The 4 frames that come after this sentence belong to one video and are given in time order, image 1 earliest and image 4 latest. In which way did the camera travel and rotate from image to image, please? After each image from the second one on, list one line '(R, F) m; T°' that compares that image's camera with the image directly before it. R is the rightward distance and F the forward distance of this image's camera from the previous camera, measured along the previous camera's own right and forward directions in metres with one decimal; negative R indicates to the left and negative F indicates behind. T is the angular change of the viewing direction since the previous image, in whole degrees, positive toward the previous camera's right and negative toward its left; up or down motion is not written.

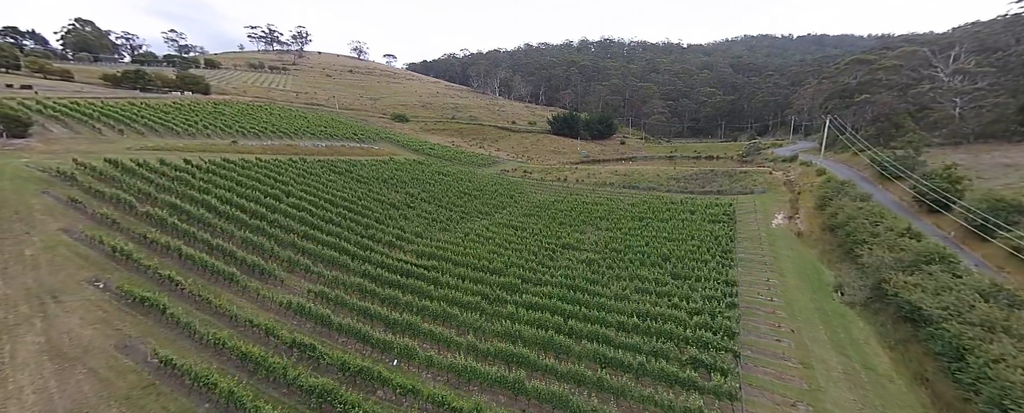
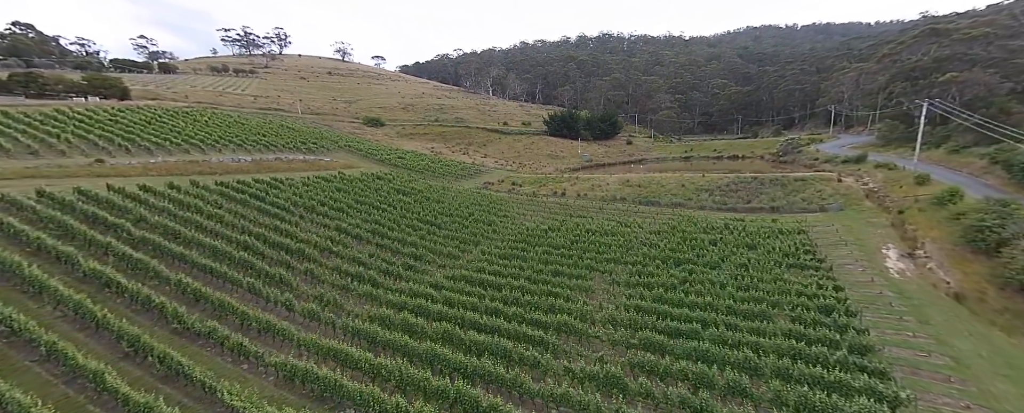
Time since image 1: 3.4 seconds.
(+1.8, +10.1) m; 0°
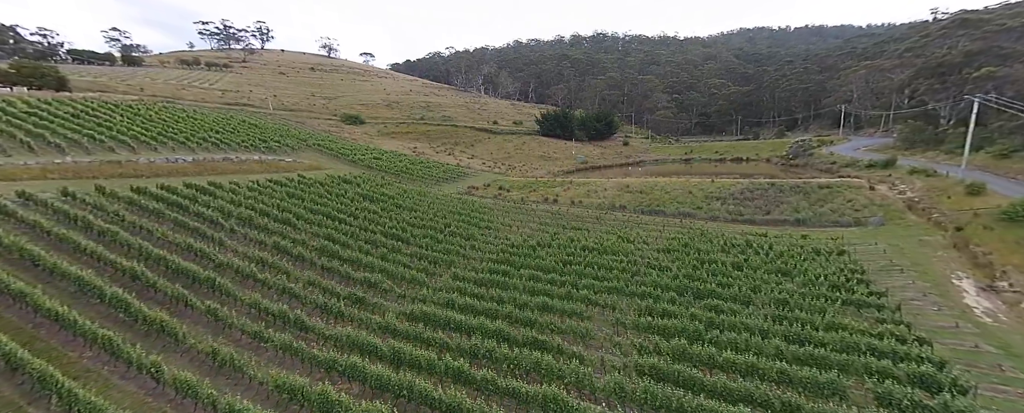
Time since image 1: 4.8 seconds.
(+0.7, +4.3) m; +1°
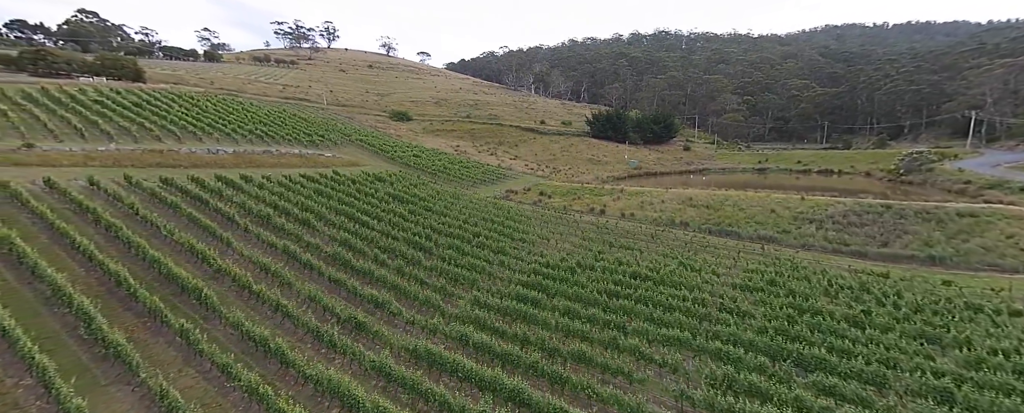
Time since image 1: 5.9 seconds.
(+0.4, +3.4) m; -7°
